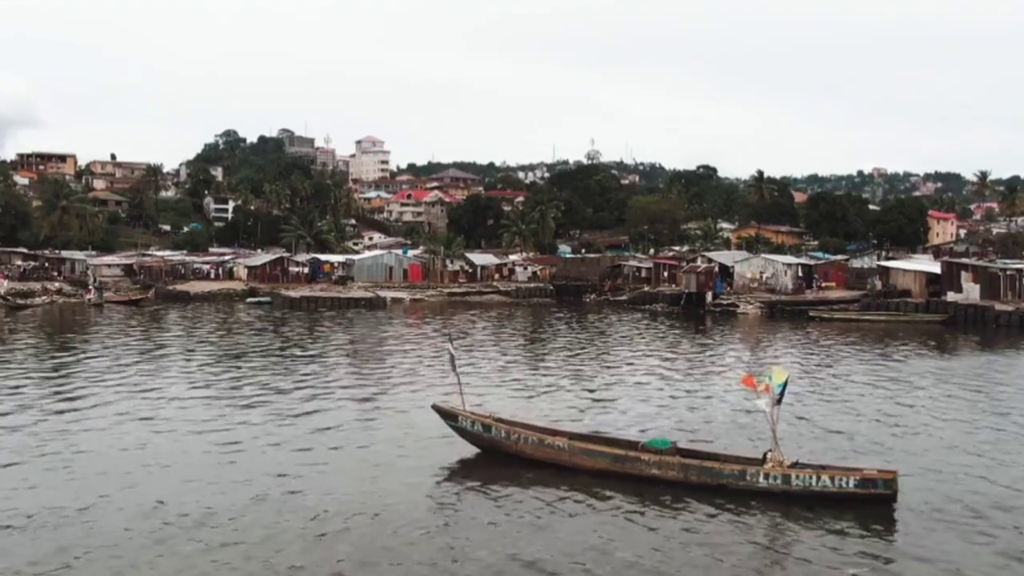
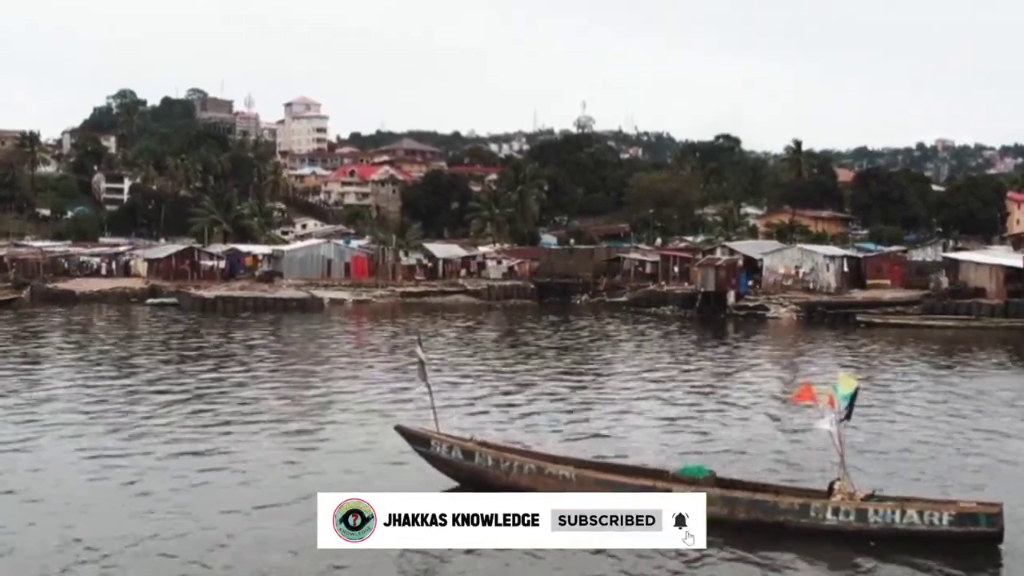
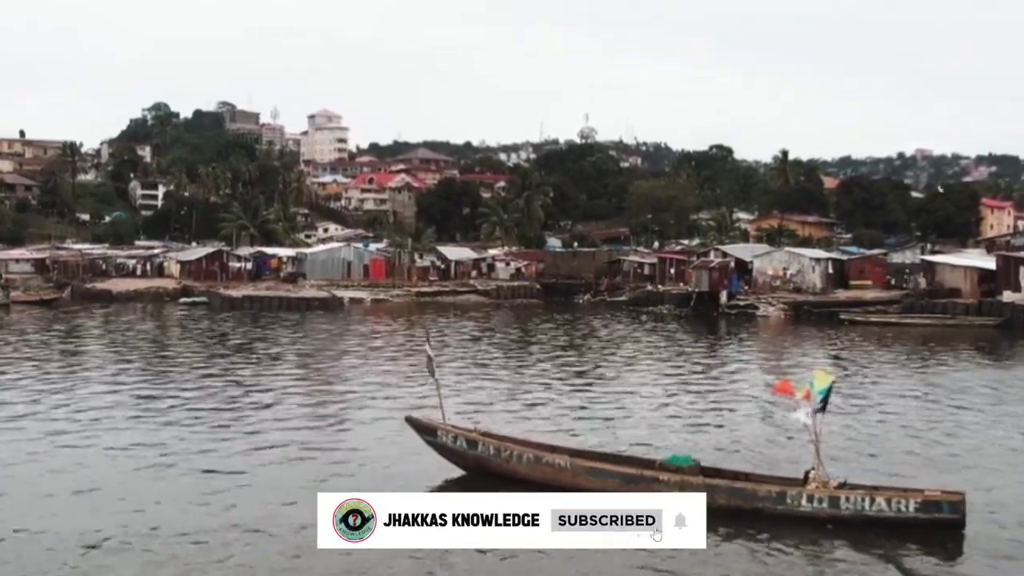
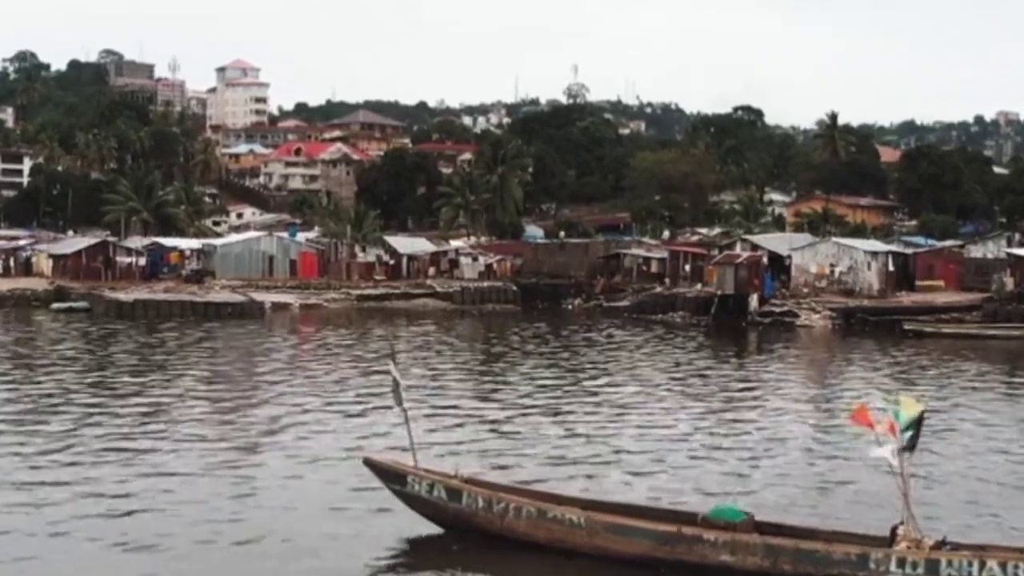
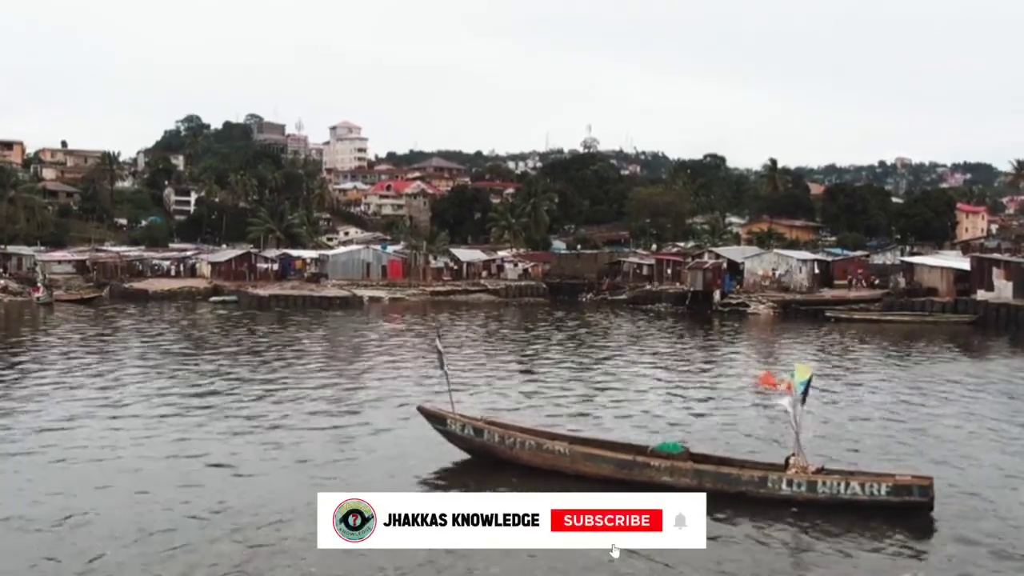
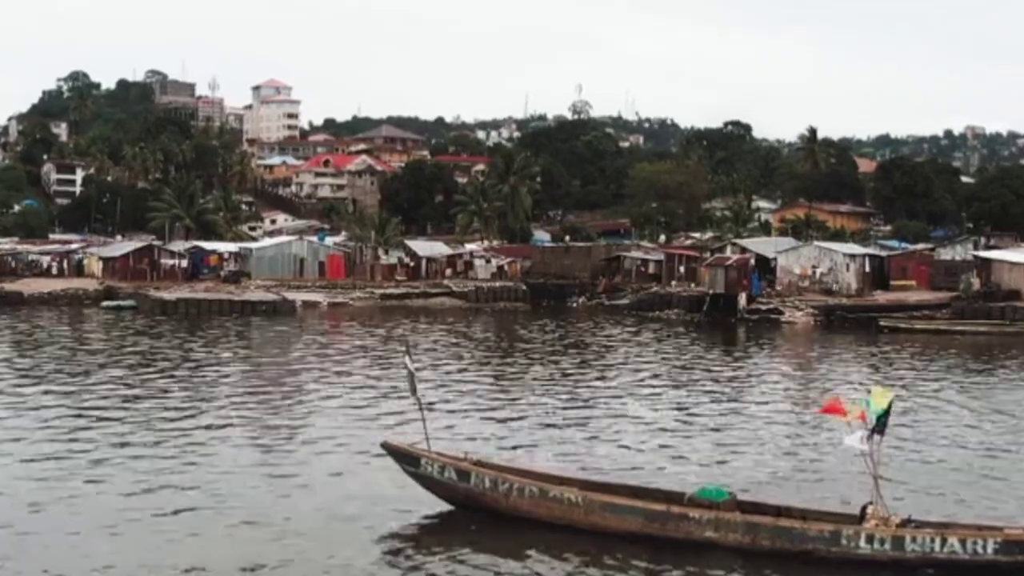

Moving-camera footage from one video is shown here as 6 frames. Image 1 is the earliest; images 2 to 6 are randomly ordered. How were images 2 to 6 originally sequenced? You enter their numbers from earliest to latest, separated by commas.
5, 3, 2, 6, 4
